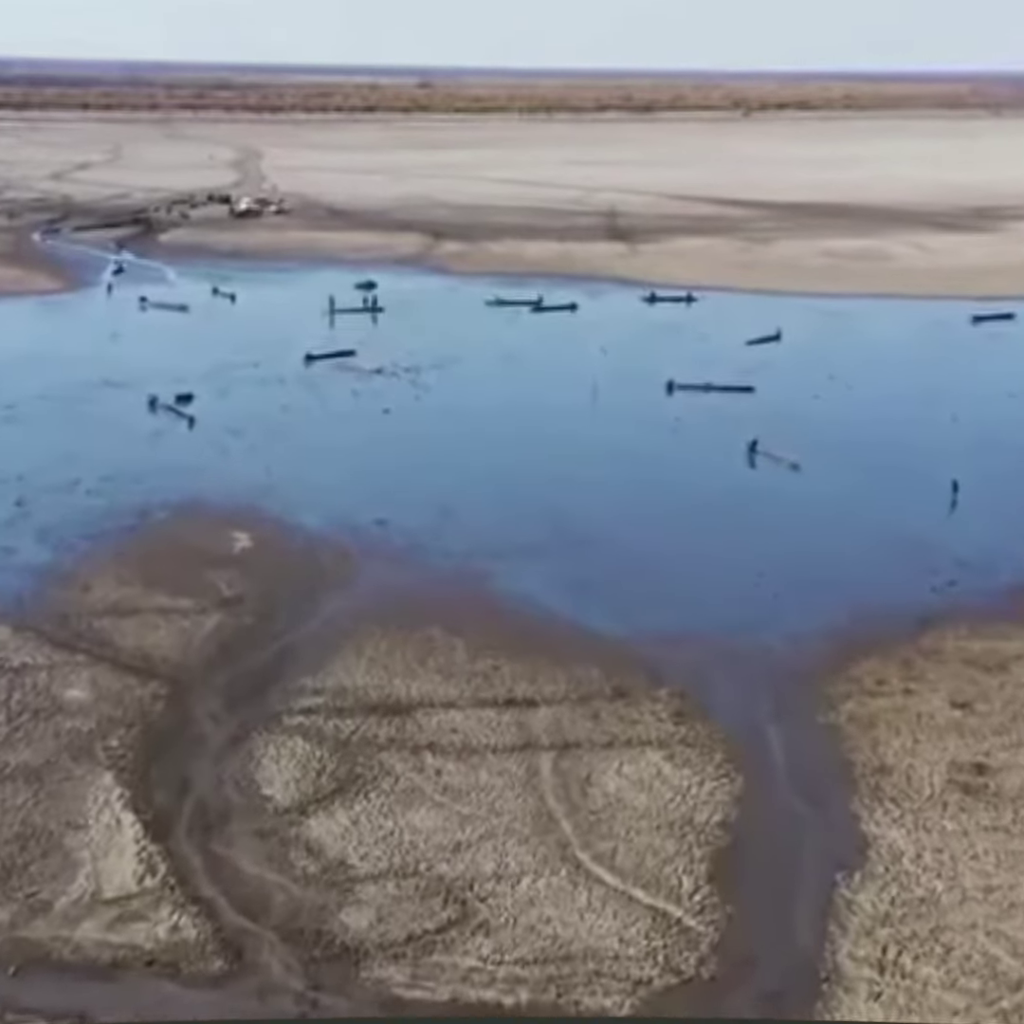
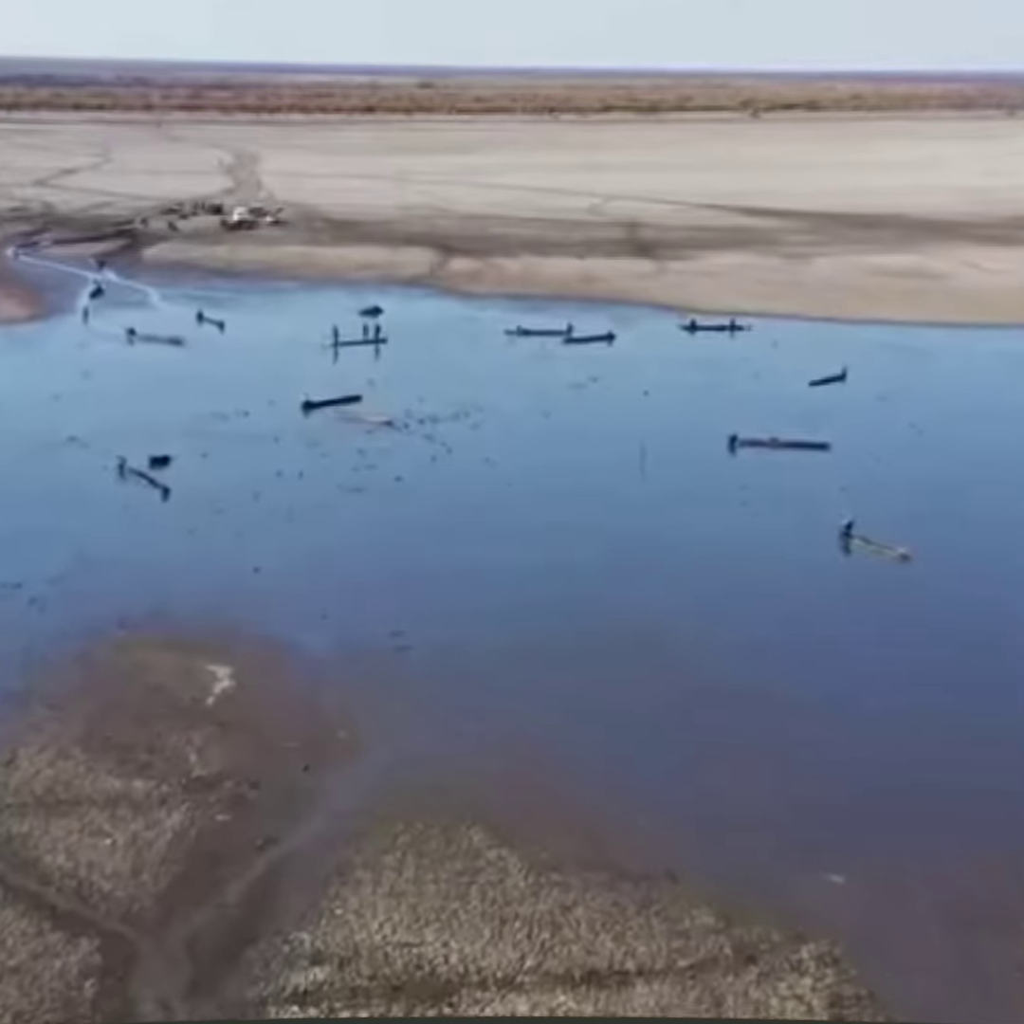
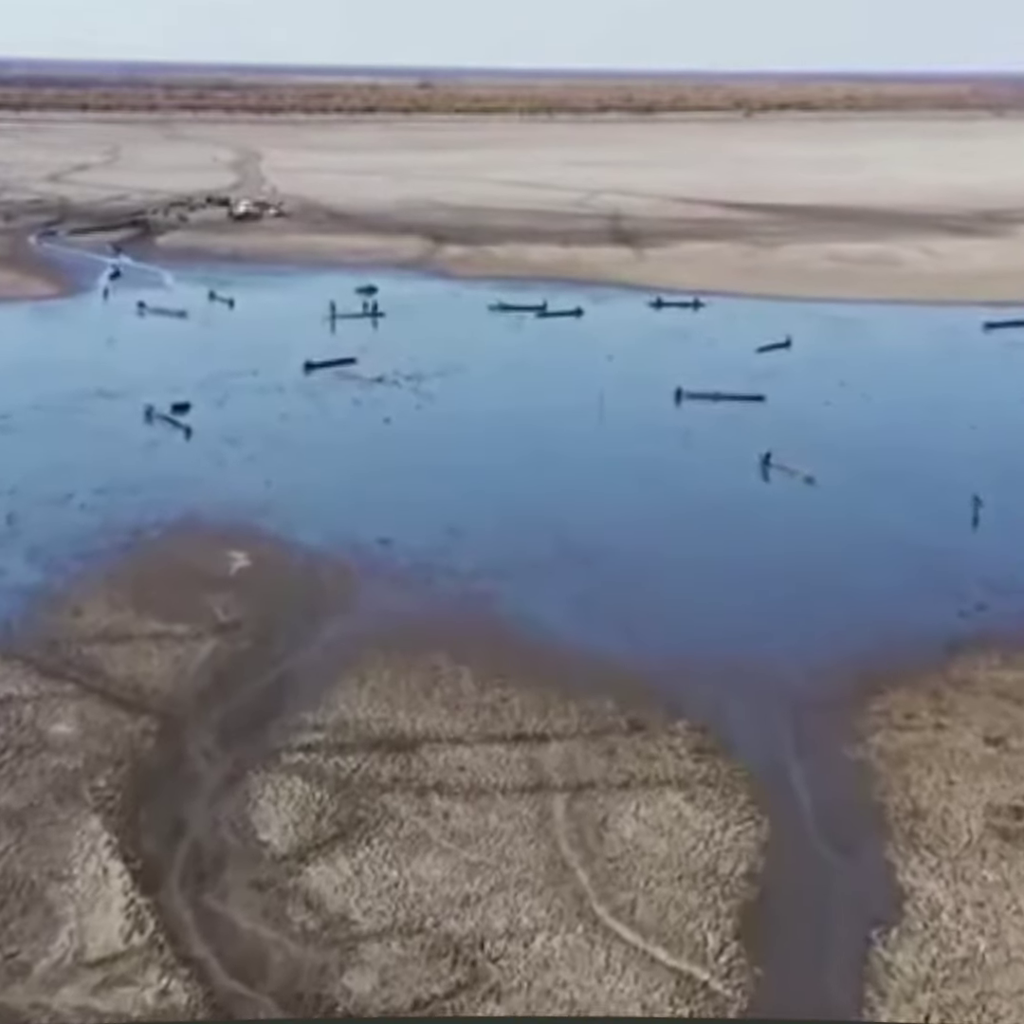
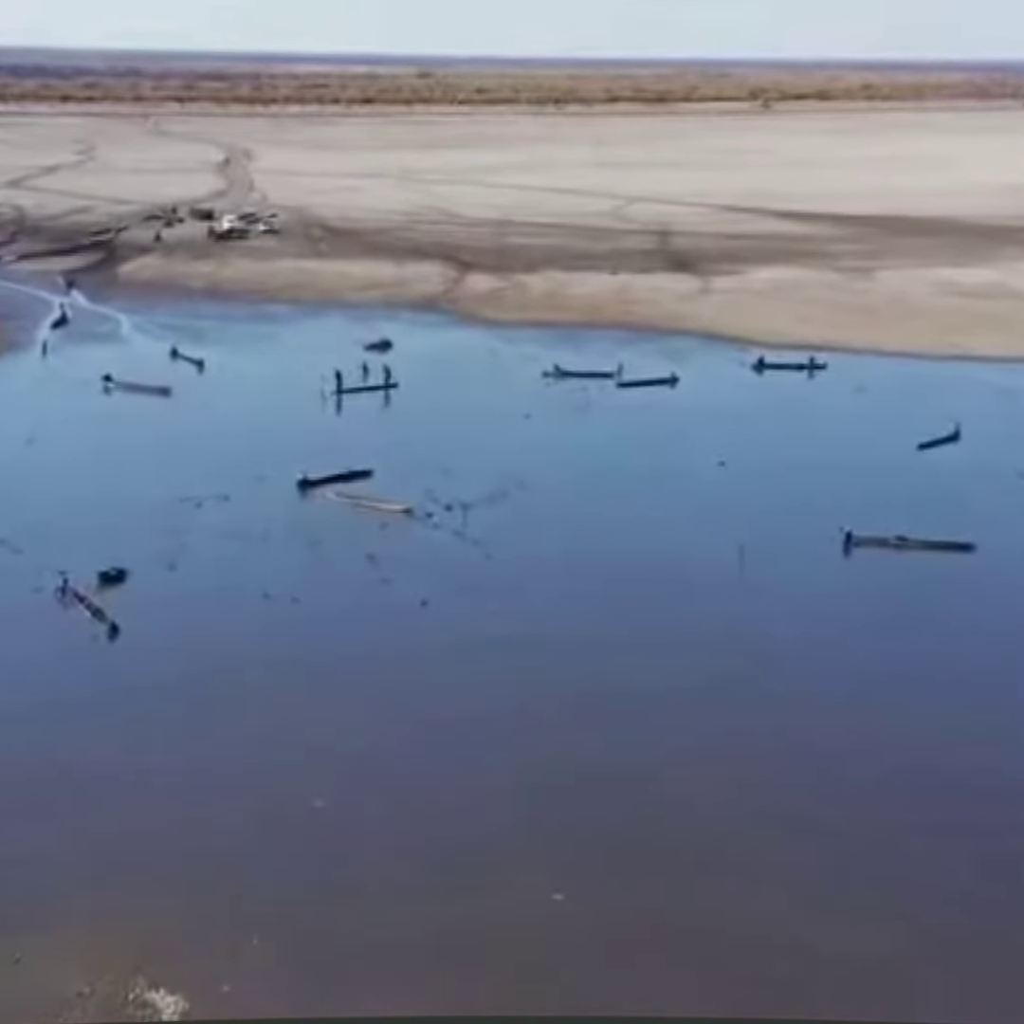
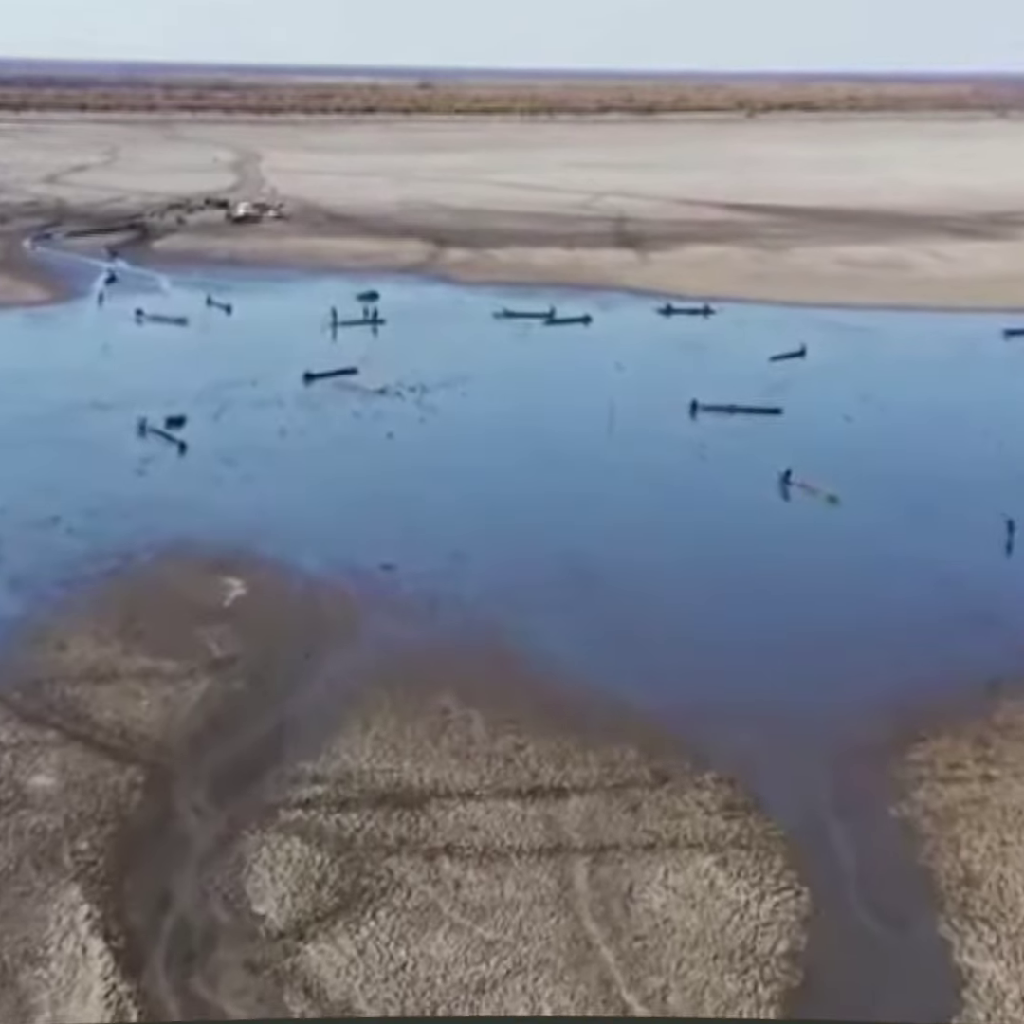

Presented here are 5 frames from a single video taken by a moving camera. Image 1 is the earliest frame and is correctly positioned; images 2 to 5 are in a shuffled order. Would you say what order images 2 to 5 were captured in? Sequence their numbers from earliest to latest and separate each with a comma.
3, 5, 2, 4
